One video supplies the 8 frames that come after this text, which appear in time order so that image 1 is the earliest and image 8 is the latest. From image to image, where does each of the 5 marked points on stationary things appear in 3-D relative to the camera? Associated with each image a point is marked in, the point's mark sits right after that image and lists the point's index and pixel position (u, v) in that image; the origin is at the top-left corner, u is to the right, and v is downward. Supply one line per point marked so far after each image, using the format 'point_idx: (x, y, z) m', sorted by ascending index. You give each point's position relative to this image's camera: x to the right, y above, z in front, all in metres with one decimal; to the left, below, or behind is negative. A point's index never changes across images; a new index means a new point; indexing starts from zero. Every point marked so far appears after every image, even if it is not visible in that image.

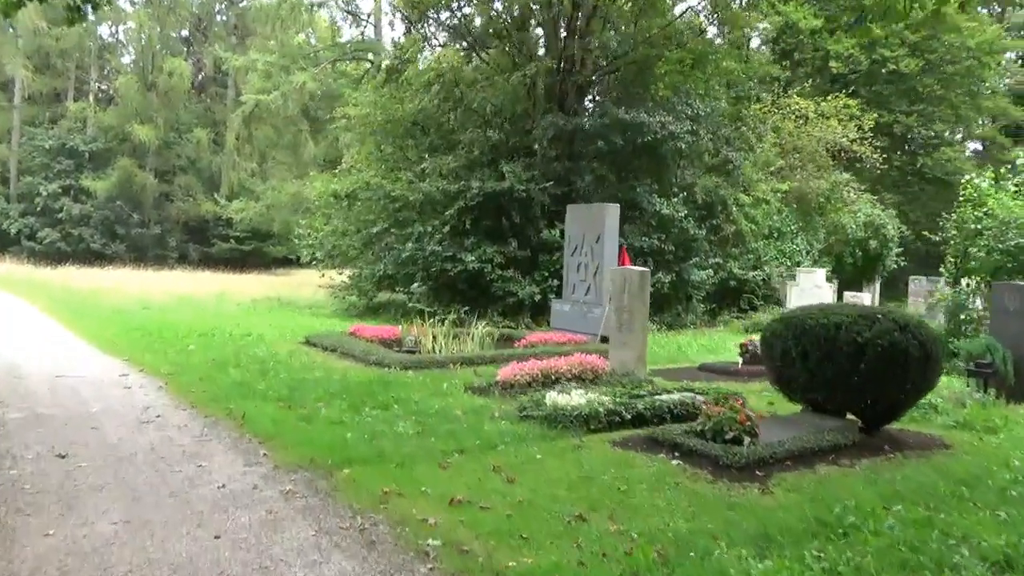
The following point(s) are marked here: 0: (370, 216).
0: (-3.4, +1.7, +19.7) m
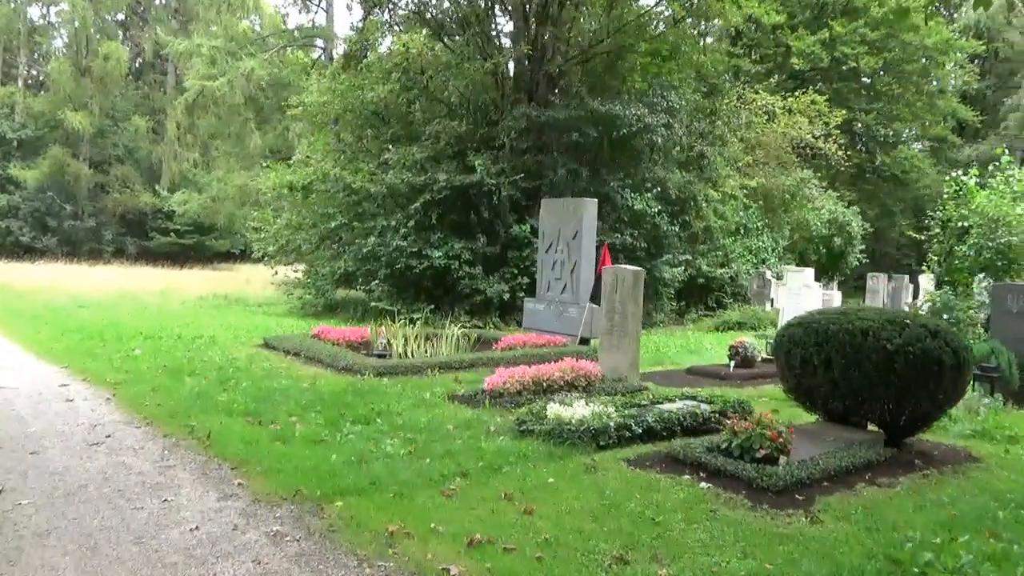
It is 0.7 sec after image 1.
0: (-4.2, +1.8, +18.7) m
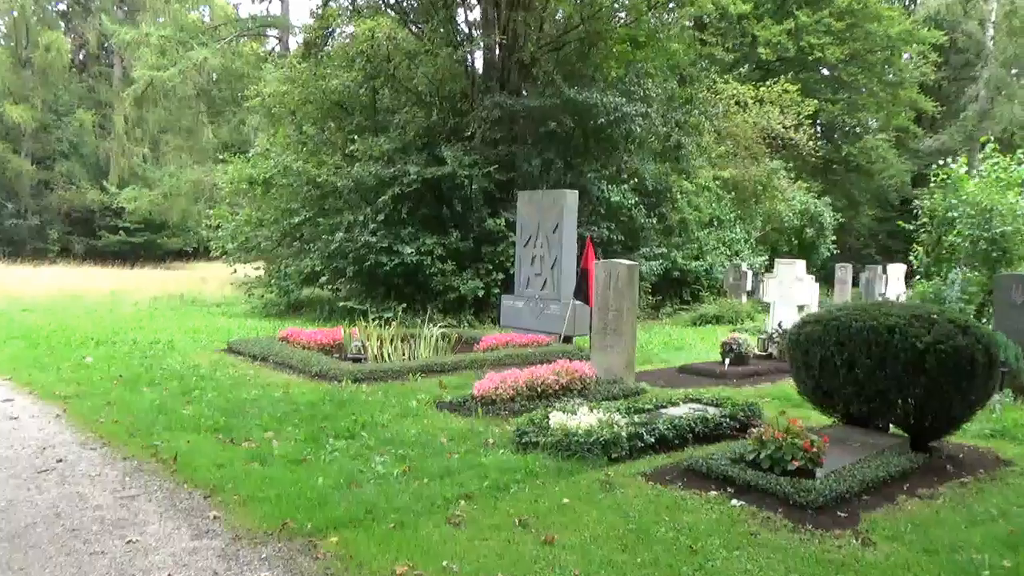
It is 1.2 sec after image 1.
0: (-4.9, +1.8, +17.8) m
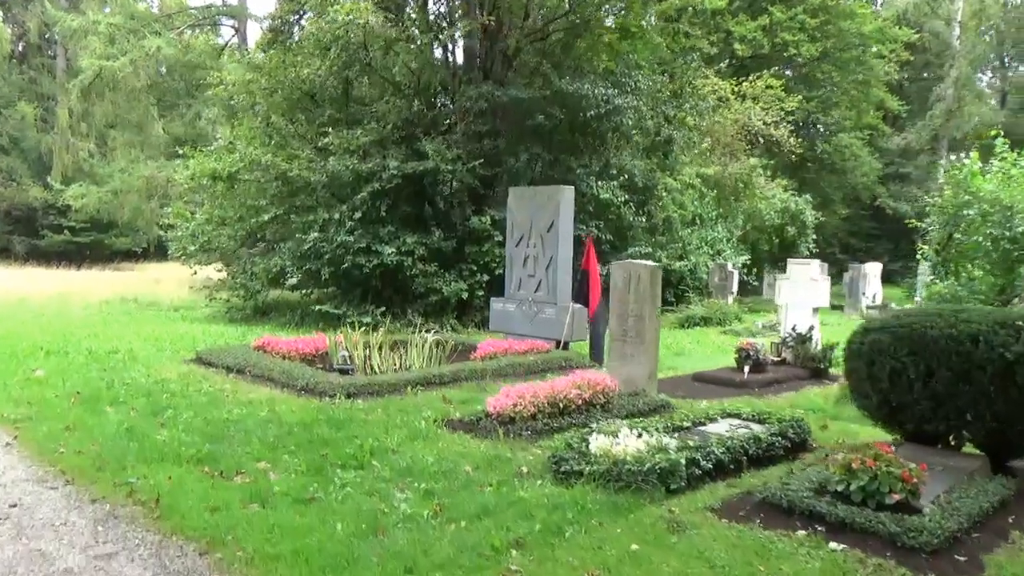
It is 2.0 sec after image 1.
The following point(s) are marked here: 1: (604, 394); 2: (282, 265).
0: (-5.2, +1.8, +16.6) m
1: (+0.9, -1.0, +7.9) m
2: (-4.5, +0.5, +16.0) m
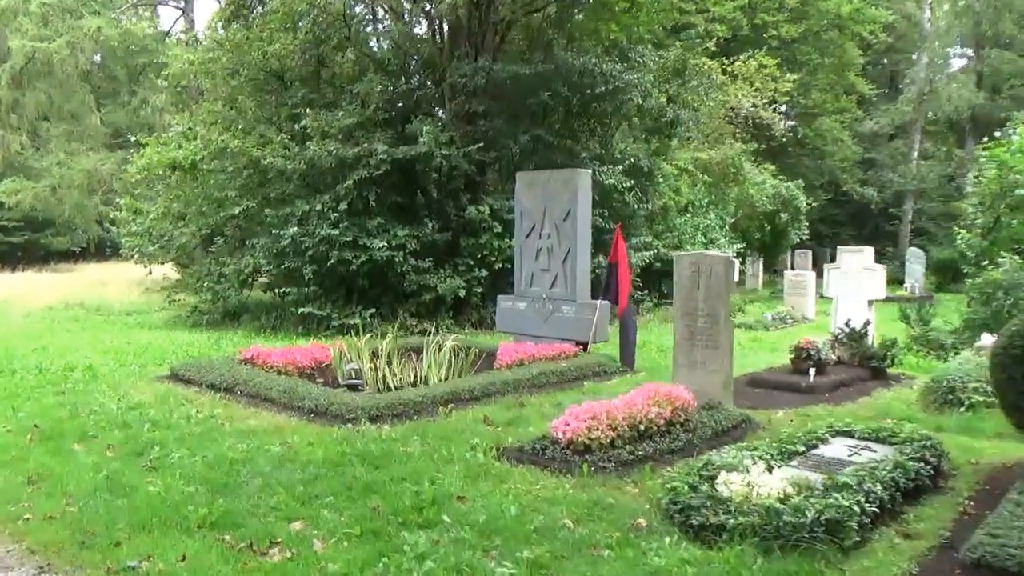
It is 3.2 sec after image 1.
0: (-5.3, +1.7, +15.0) m
1: (+1.4, -1.0, +6.7) m
2: (-4.5, +0.4, +14.4) m
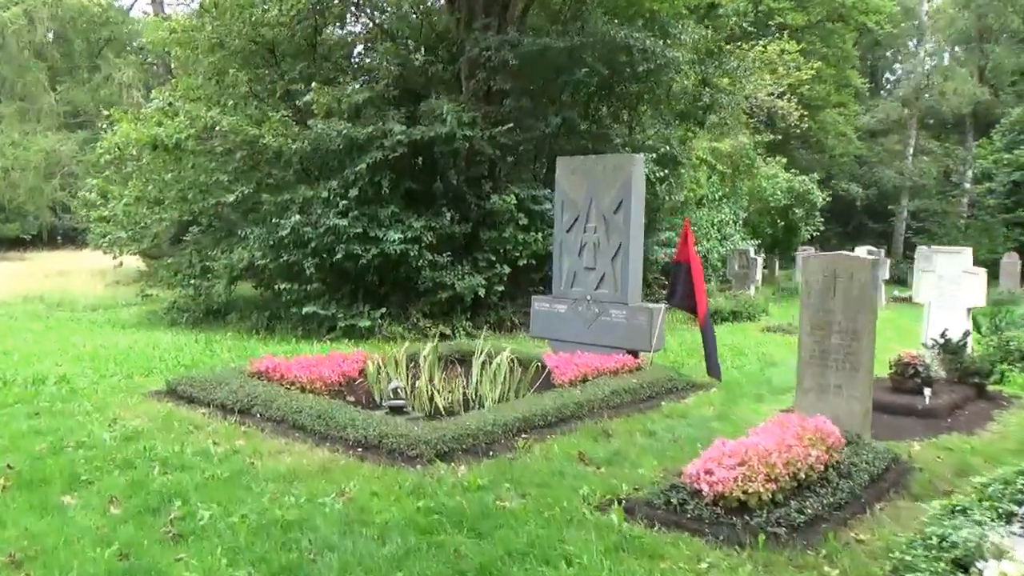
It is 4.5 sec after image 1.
0: (-4.9, +1.8, +13.3) m
1: (+2.2, -1.1, +5.4) m
2: (-4.2, +0.5, +12.8) m
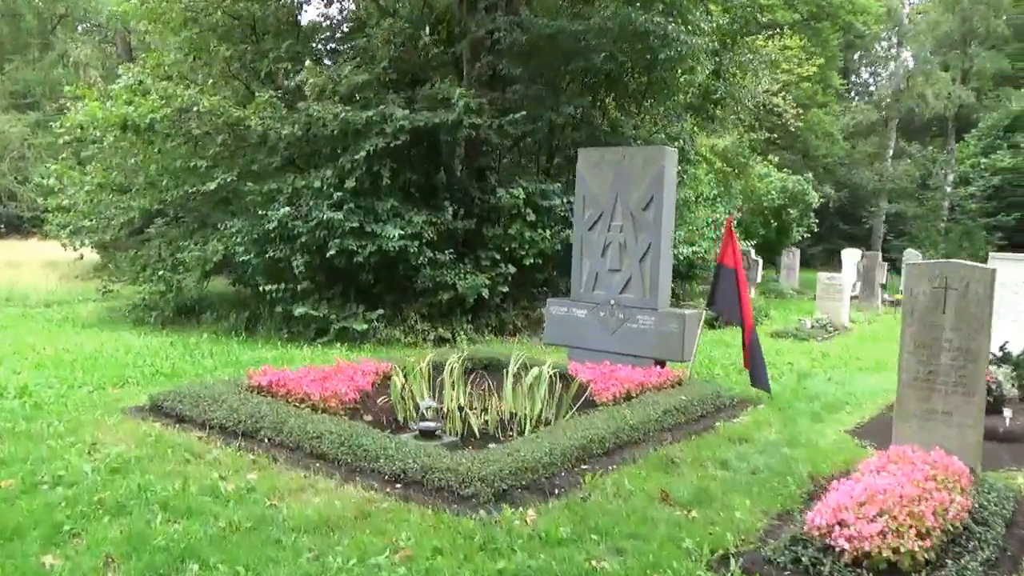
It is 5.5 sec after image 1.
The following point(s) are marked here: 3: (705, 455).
0: (-4.9, +1.9, +12.1) m
1: (+2.6, -1.2, +4.6) m
2: (-4.1, +0.5, +11.6) m
3: (+1.4, -1.2, +6.1) m
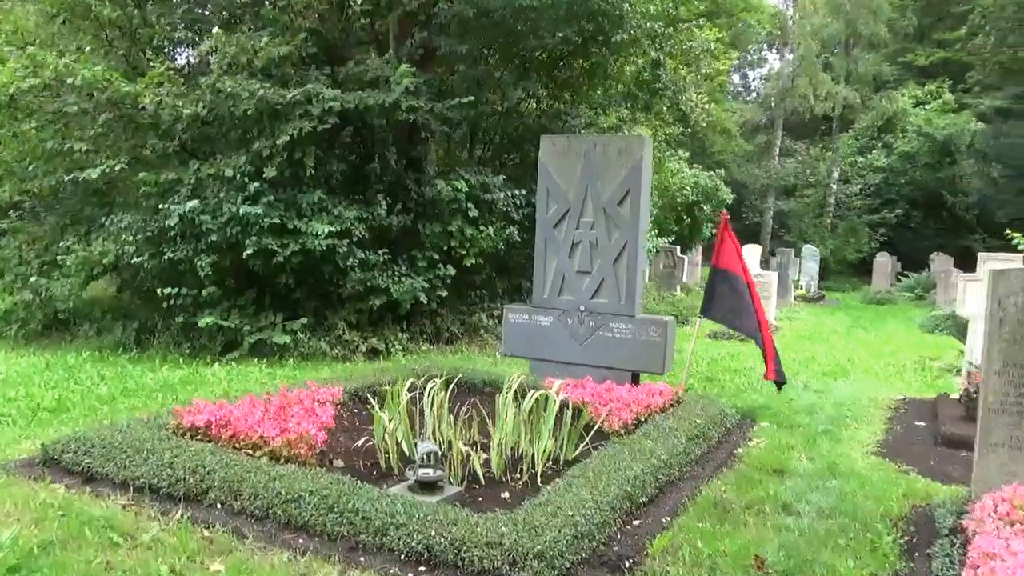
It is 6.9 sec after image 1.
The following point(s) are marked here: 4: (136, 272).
0: (-5.7, +1.8, +10.1) m
1: (+2.9, -1.2, +3.9) m
2: (-4.8, +0.4, +9.8) m
3: (+1.5, -1.3, +5.2) m
4: (-4.7, +0.2, +10.0) m
